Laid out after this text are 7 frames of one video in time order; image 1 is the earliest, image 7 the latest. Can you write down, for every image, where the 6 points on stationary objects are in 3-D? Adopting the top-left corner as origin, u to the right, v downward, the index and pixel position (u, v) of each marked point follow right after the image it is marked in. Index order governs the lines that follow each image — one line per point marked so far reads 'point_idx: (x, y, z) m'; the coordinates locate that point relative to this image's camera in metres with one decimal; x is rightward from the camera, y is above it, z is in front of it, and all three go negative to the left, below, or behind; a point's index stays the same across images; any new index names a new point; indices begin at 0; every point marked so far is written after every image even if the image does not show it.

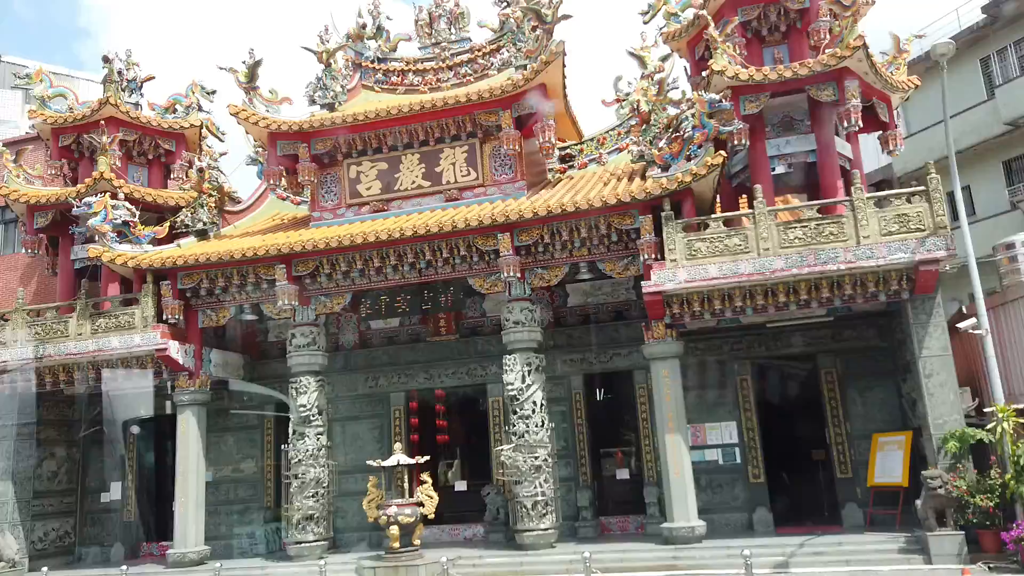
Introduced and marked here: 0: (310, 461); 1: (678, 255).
0: (-3.3, -2.9, +12.9) m
1: (+2.4, +0.5, +11.4) m
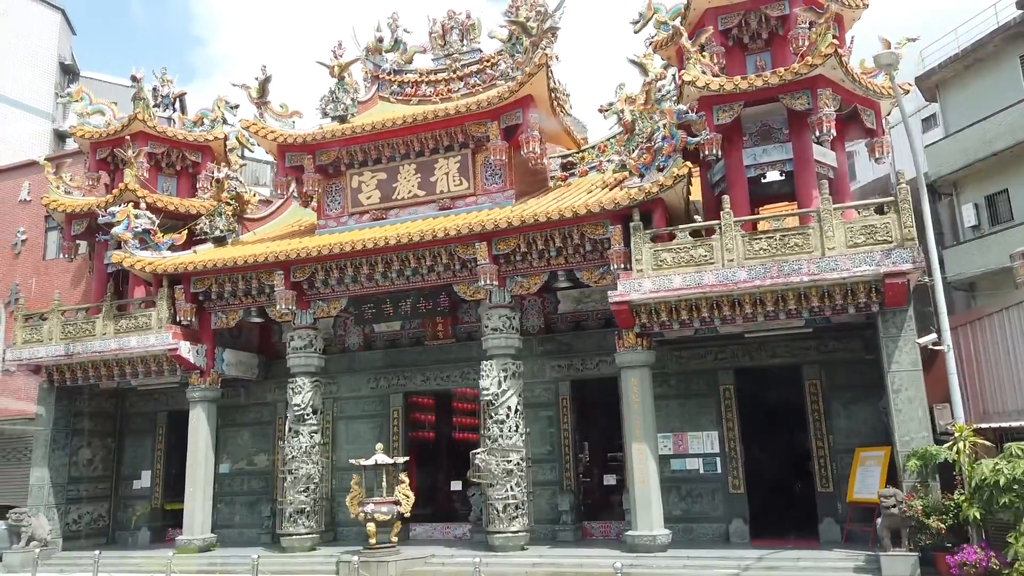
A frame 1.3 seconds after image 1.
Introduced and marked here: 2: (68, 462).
0: (-3.6, -3.0, +13.6) m
1: (+2.0, +0.3, +11.5) m
2: (-9.3, -3.6, +16.3) m
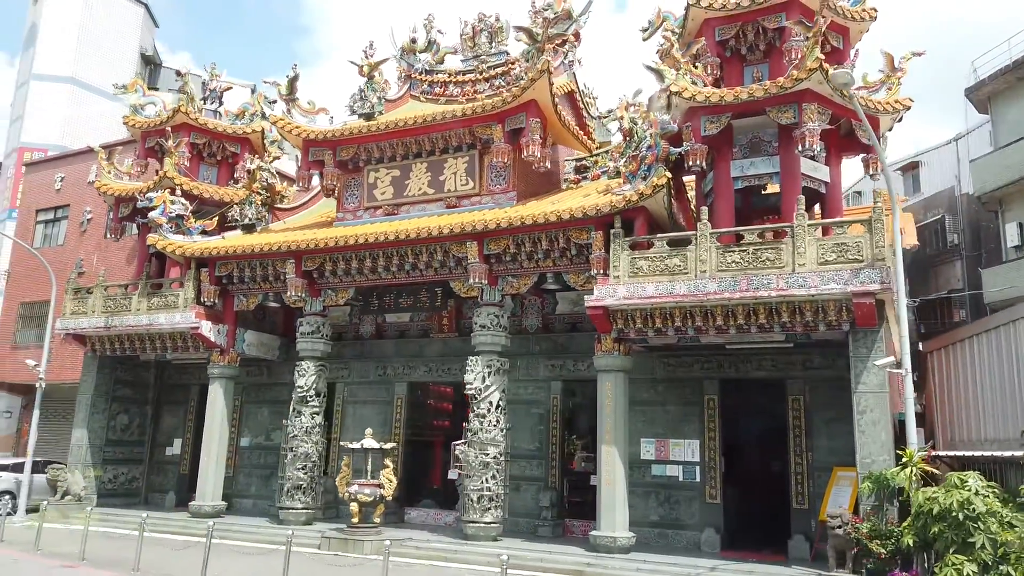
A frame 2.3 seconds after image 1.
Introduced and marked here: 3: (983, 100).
0: (-3.8, -2.8, +14.4) m
1: (+1.6, +0.2, +11.7) m
2: (-9.2, -3.1, +17.7) m
3: (+12.1, +4.8, +19.9) m
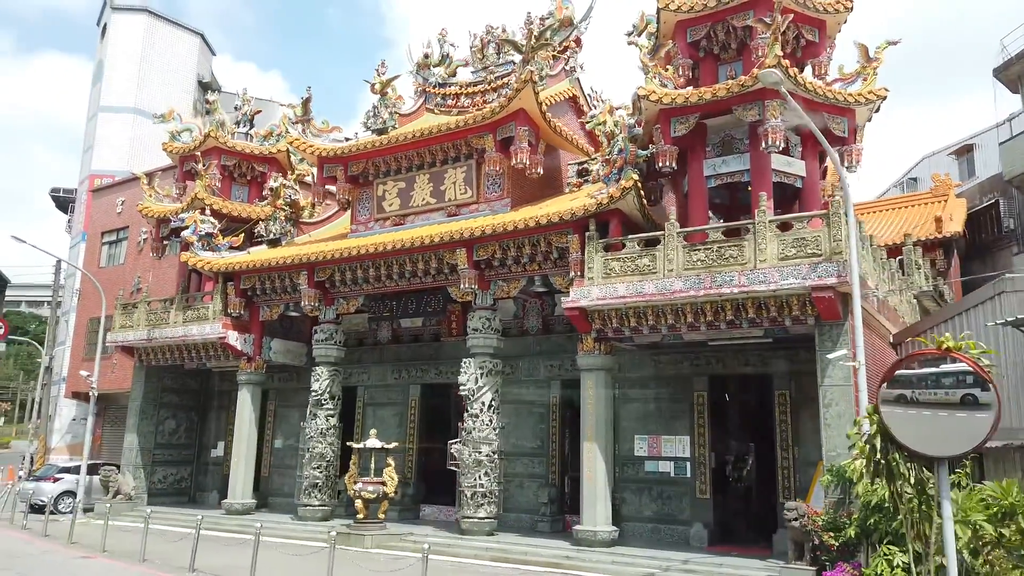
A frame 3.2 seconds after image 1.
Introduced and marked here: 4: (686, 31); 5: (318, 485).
0: (-3.8, -2.9, +15.3) m
1: (+1.3, +0.2, +12.1) m
2: (-8.7, -3.5, +19.1) m
3: (+12.4, +5.1, +19.1) m
4: (+2.8, +4.2, +12.6) m
5: (-3.8, -3.8, +15.2) m
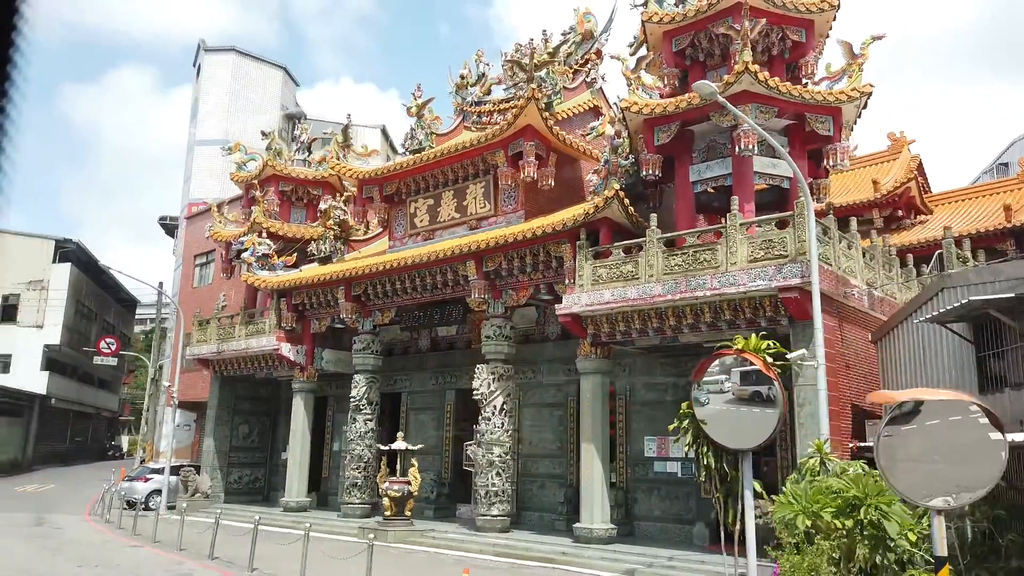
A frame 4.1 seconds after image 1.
0: (-3.3, -3.2, +16.5) m
1: (+1.2, +0.1, +12.5) m
2: (-7.6, -4.0, +21.0) m
3: (+13.0, +5.3, +18.0) m
4: (+2.6, +4.1, +12.9) m
5: (-3.2, -4.1, +16.3) m
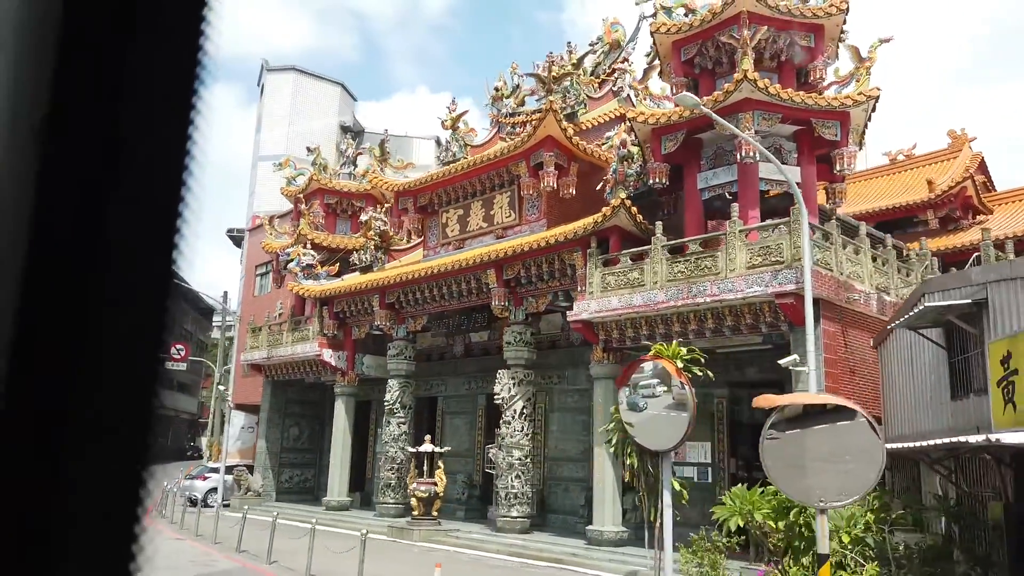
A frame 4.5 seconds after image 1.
0: (-2.6, -3.4, +17.1) m
1: (+1.4, 0.0, +12.8) m
2: (-6.5, -4.2, +22.0) m
3: (+13.6, +5.3, +17.2) m
4: (+2.8, +4.0, +13.1) m
5: (-2.6, -4.3, +17.0) m
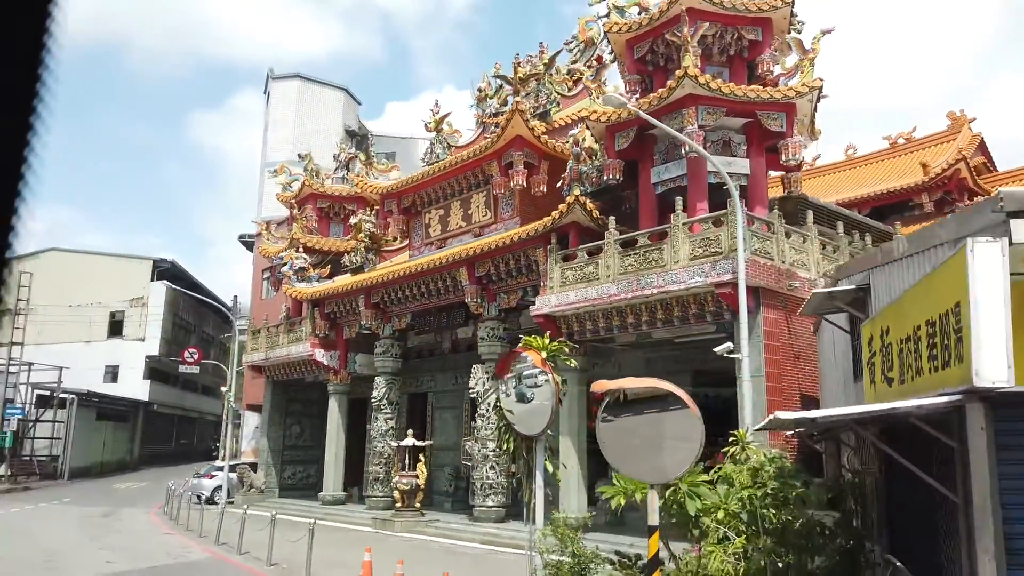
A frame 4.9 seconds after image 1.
0: (-3.0, -3.4, +17.7) m
1: (+0.7, +0.1, +13.2) m
2: (-6.7, -4.3, +22.7) m
3: (+13.0, +5.8, +17.0) m
4: (+2.1, +4.1, +13.4) m
5: (-3.0, -4.3, +17.5) m
